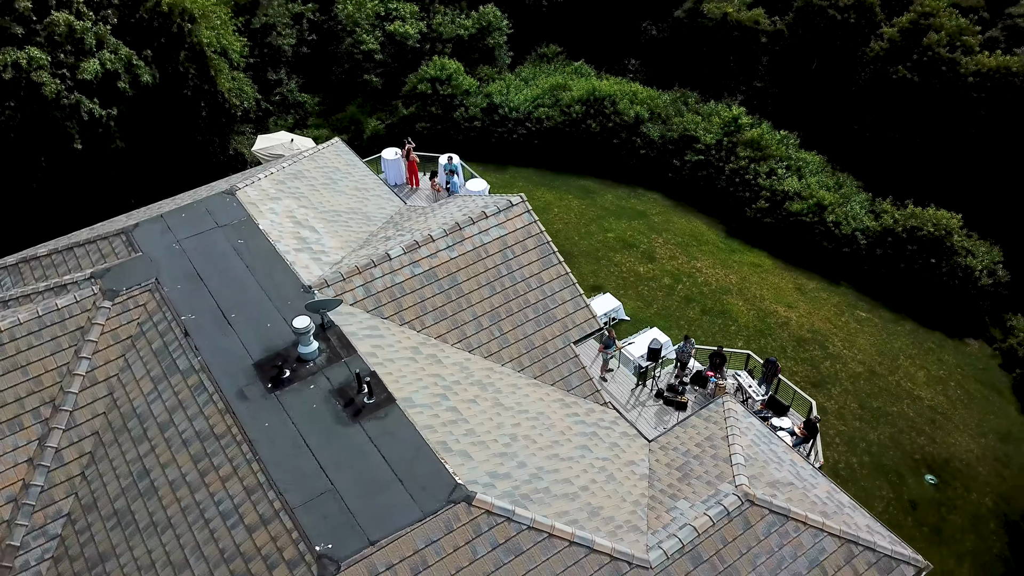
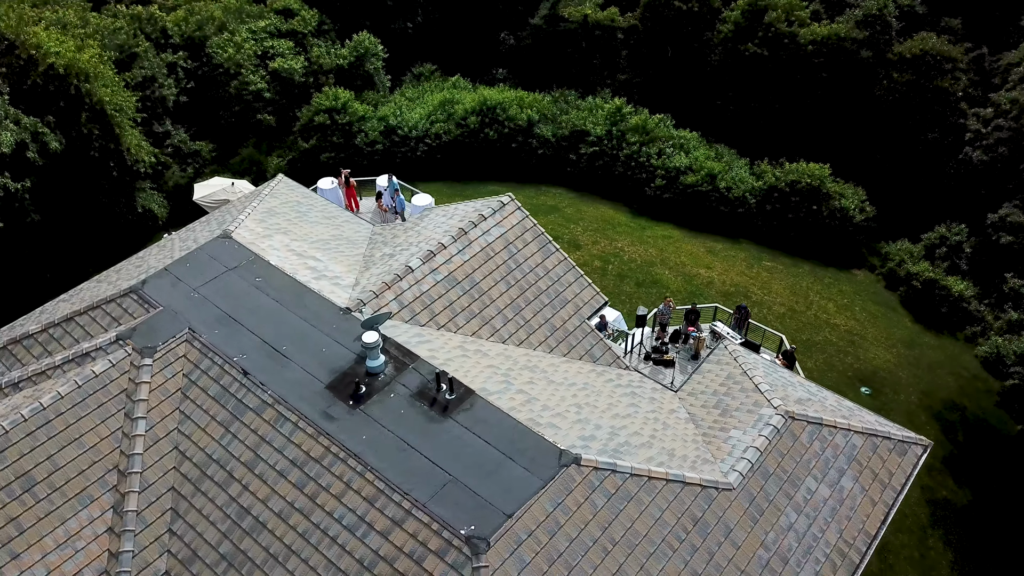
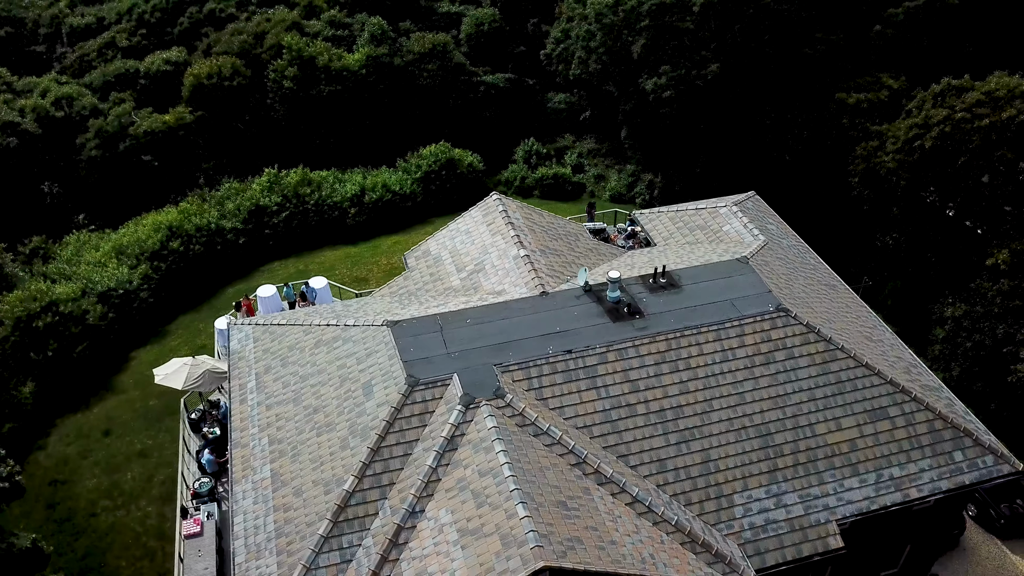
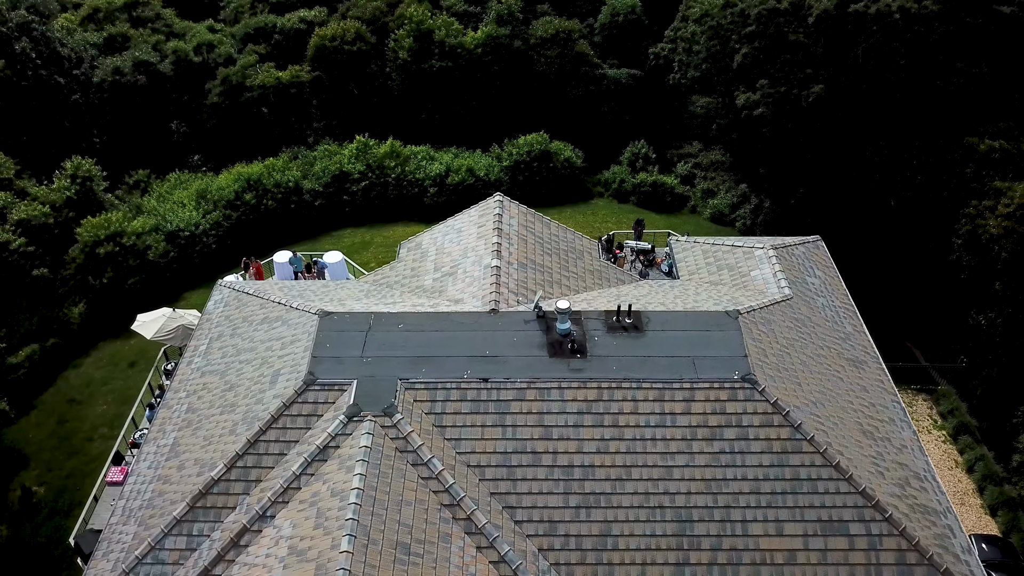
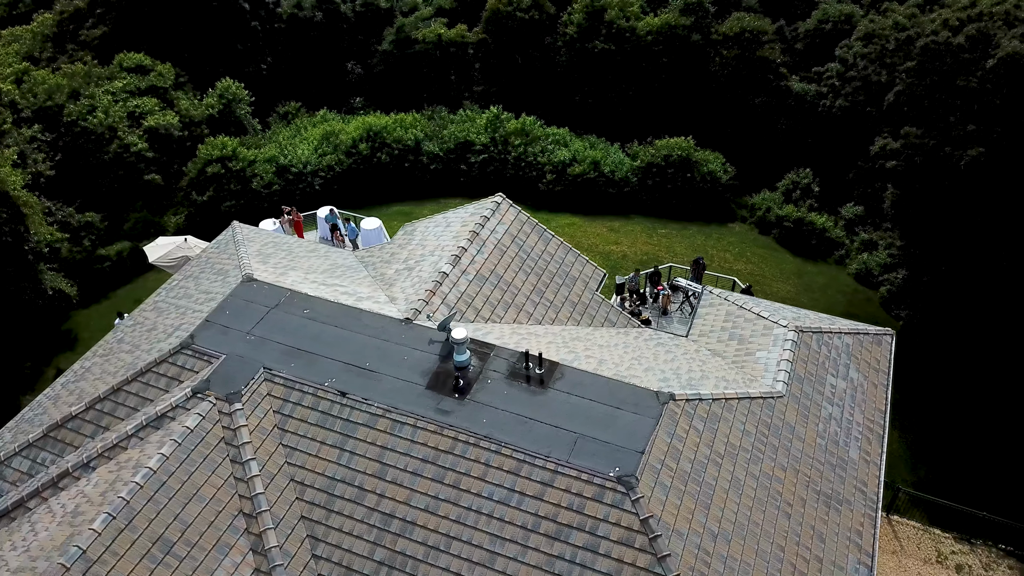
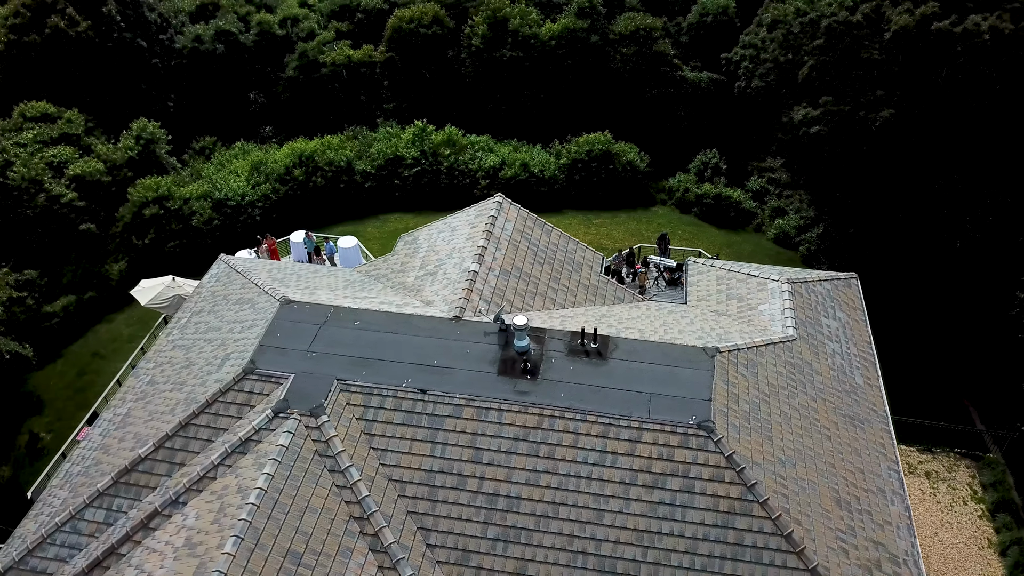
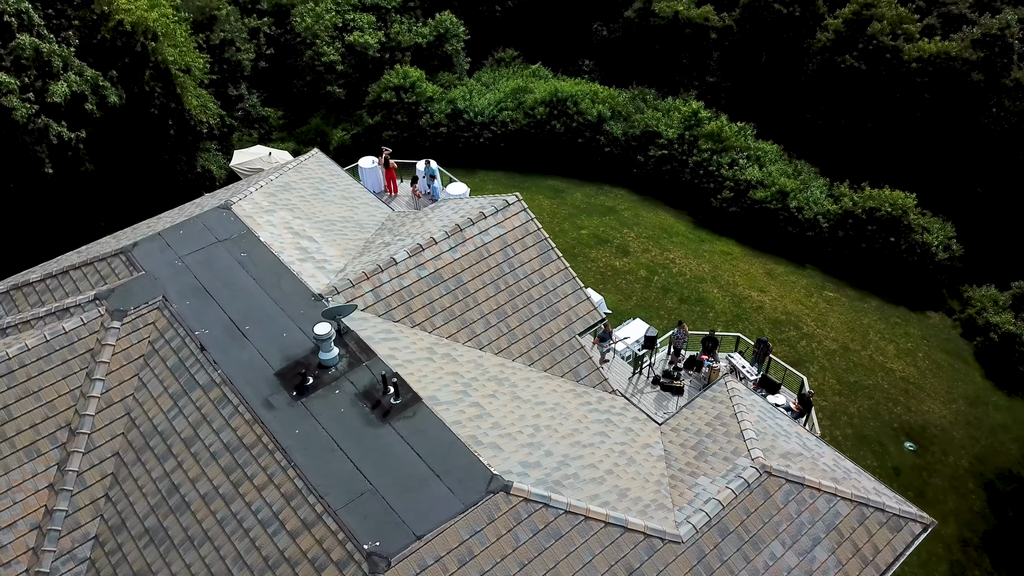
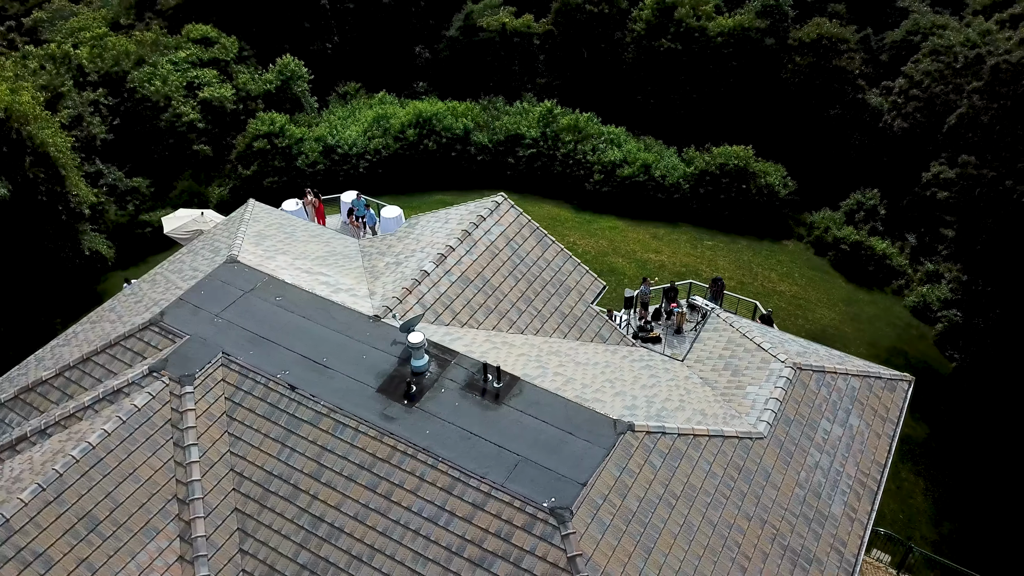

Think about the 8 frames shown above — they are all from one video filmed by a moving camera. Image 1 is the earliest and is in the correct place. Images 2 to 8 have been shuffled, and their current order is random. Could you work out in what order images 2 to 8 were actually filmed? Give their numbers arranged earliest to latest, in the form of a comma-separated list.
7, 2, 8, 5, 6, 4, 3
